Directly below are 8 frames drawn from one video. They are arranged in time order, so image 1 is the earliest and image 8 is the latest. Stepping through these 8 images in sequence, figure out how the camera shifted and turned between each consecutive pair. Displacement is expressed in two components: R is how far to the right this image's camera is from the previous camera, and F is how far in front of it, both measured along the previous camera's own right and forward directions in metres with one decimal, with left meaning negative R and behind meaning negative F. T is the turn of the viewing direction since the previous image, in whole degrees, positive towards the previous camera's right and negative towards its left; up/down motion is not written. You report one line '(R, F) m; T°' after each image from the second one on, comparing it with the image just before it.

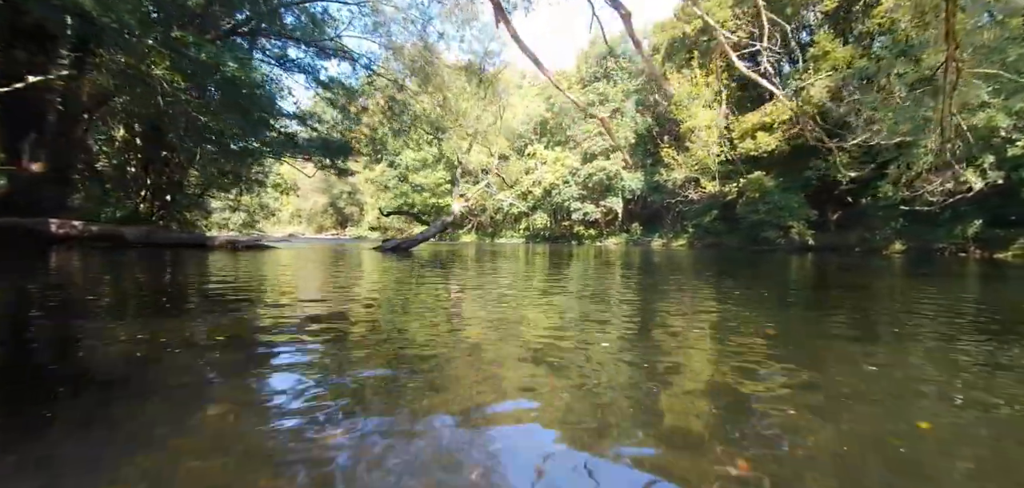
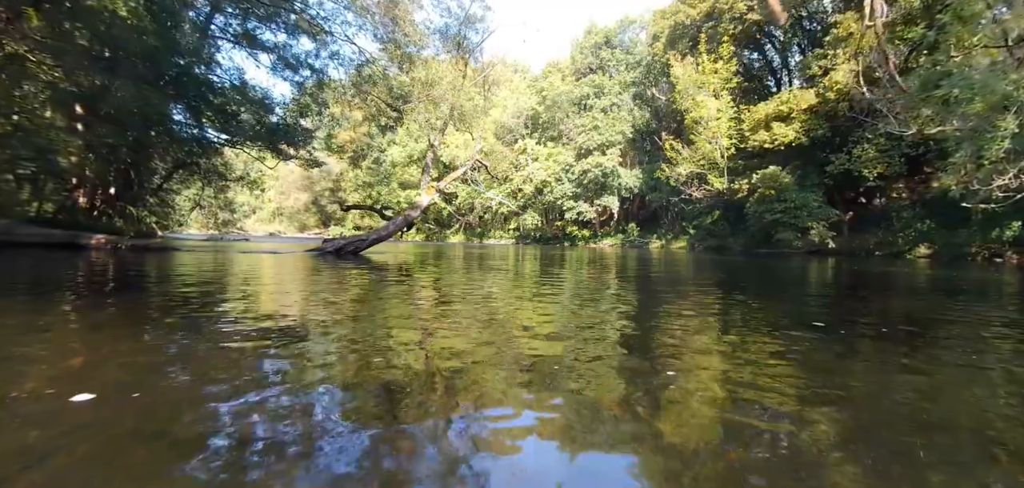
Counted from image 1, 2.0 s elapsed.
(+0.1, +1.4) m; +1°
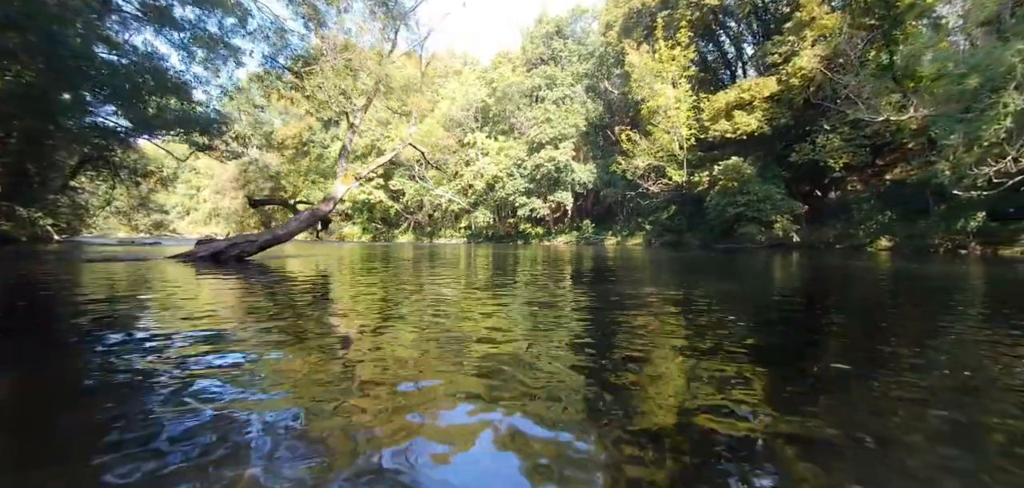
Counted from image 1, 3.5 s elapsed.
(+0.1, +1.0) m; +5°
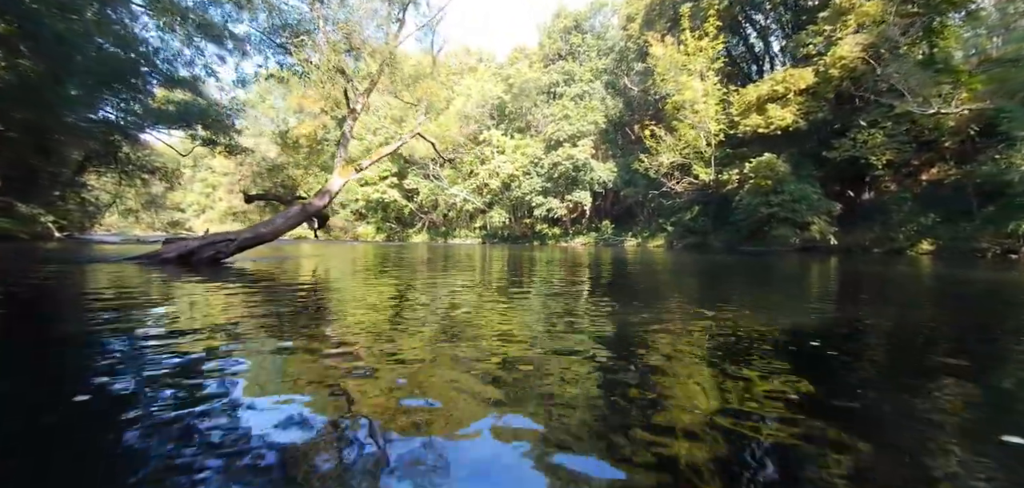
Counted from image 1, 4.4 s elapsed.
(0.0, +0.5) m; -2°
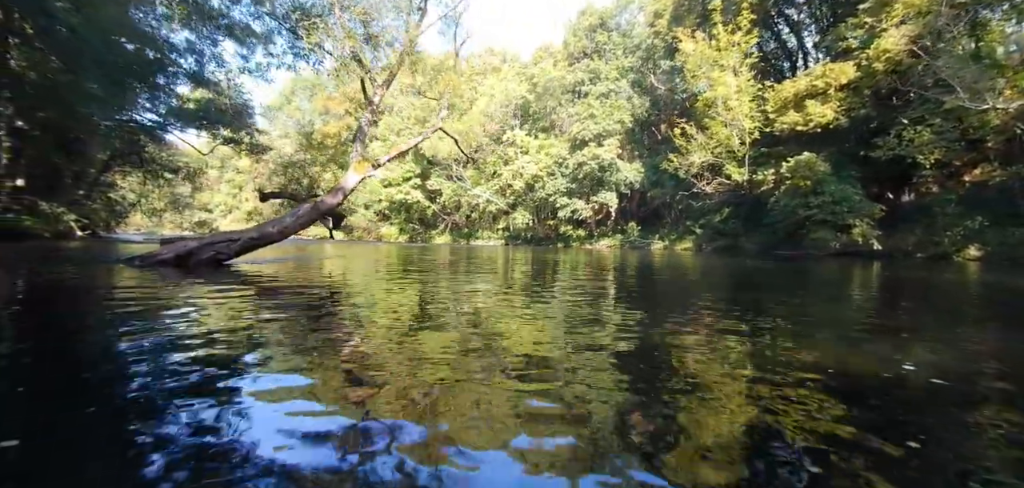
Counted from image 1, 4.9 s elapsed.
(0.0, +0.3) m; -3°
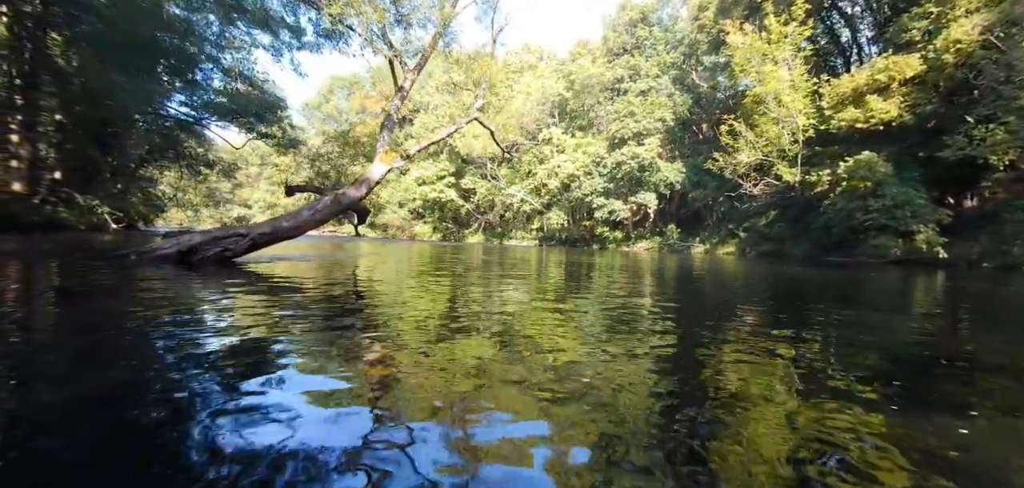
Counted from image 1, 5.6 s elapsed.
(0.0, +0.4) m; -4°
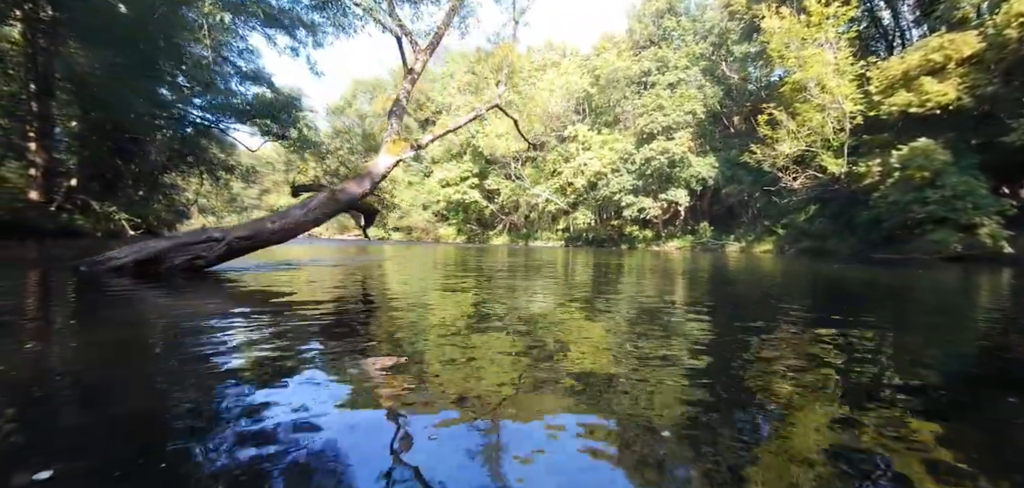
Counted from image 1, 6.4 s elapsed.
(0.0, +0.4) m; -3°
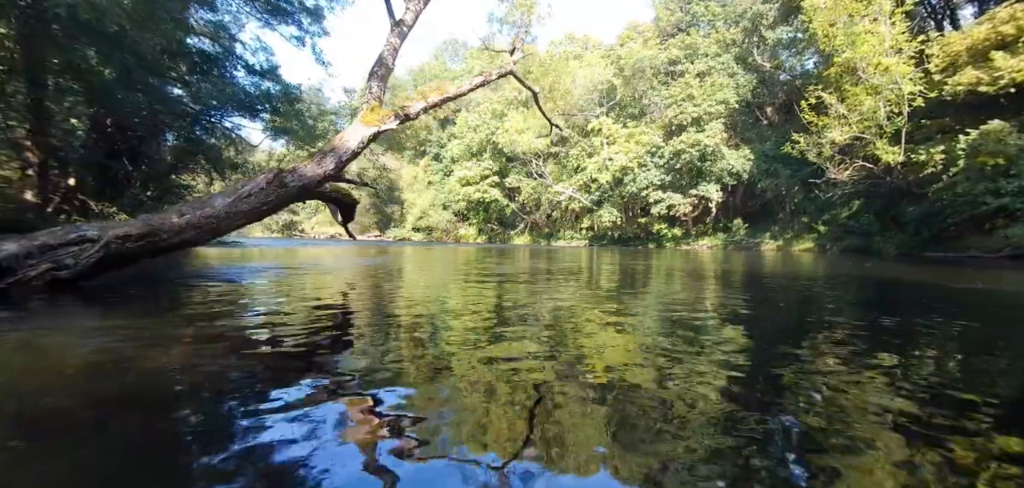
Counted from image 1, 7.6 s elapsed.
(0.0, +0.7) m; -3°
